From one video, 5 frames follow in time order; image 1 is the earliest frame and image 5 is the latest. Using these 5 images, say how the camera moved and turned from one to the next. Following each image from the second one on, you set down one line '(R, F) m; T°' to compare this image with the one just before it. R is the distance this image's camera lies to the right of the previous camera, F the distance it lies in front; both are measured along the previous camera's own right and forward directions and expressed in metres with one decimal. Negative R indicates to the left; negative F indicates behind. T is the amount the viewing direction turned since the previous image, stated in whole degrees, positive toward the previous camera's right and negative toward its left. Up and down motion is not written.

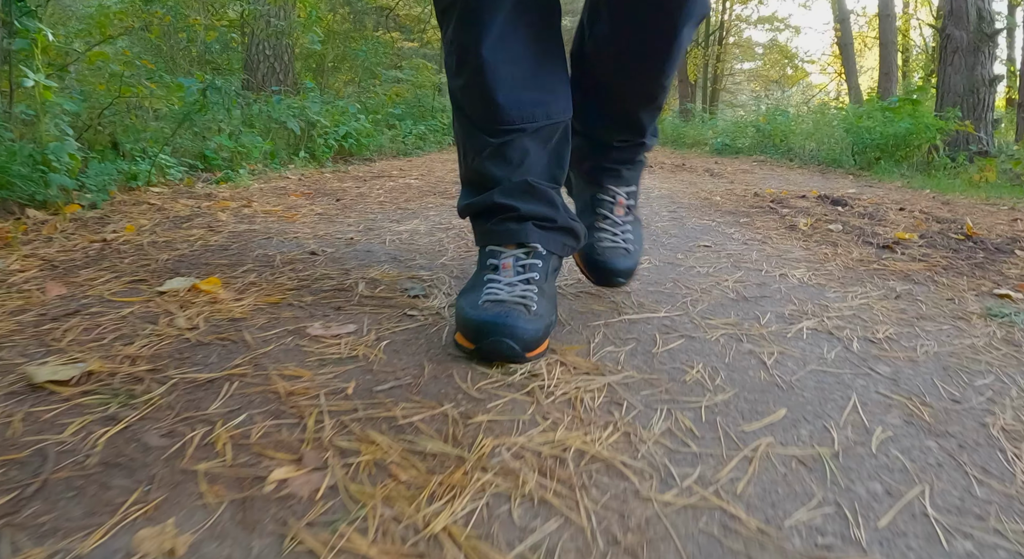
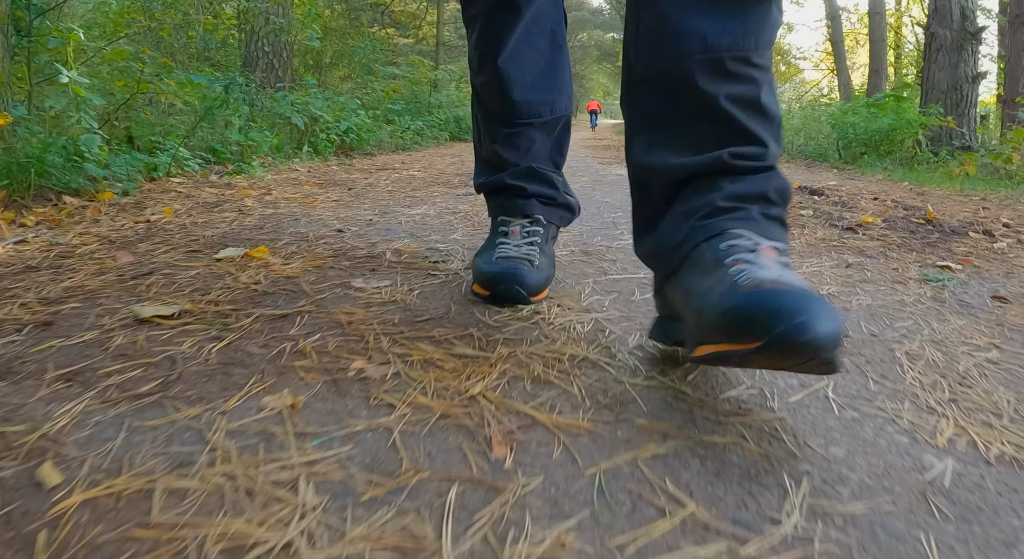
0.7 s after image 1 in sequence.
(0.0, -0.3) m; 0°
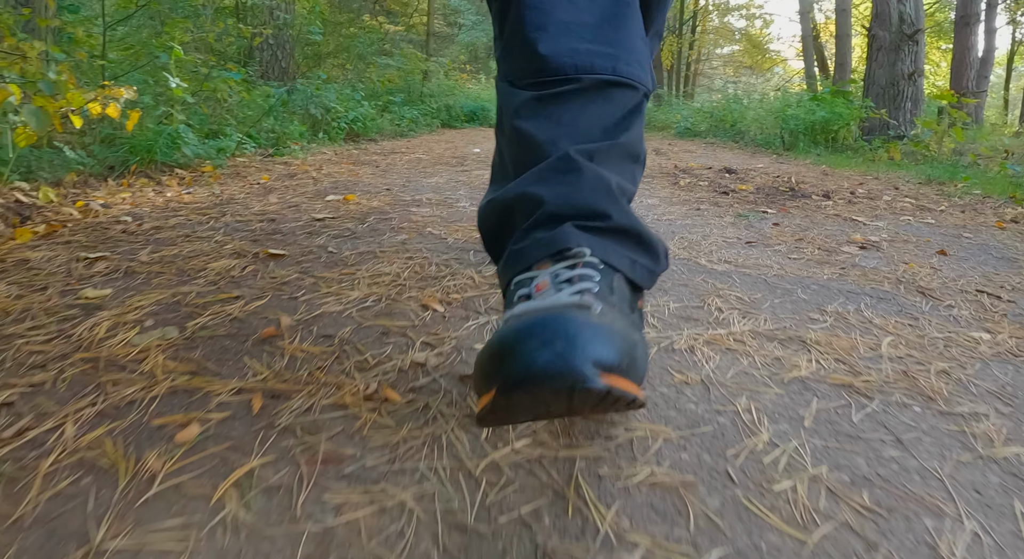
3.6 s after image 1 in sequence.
(0.0, -1.6) m; +1°
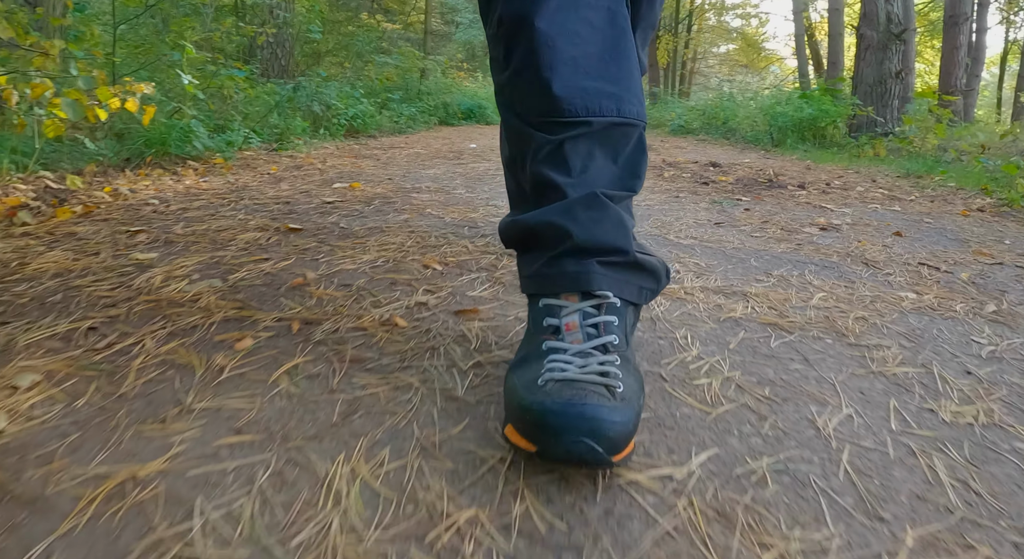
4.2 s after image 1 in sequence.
(0.0, -0.3) m; 0°
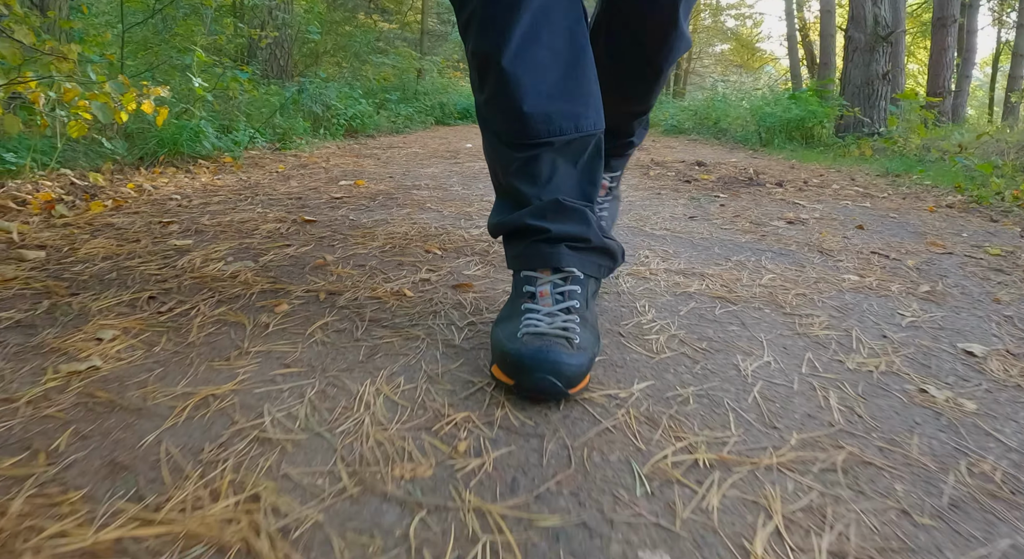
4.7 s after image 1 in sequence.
(0.0, -0.3) m; 0°
